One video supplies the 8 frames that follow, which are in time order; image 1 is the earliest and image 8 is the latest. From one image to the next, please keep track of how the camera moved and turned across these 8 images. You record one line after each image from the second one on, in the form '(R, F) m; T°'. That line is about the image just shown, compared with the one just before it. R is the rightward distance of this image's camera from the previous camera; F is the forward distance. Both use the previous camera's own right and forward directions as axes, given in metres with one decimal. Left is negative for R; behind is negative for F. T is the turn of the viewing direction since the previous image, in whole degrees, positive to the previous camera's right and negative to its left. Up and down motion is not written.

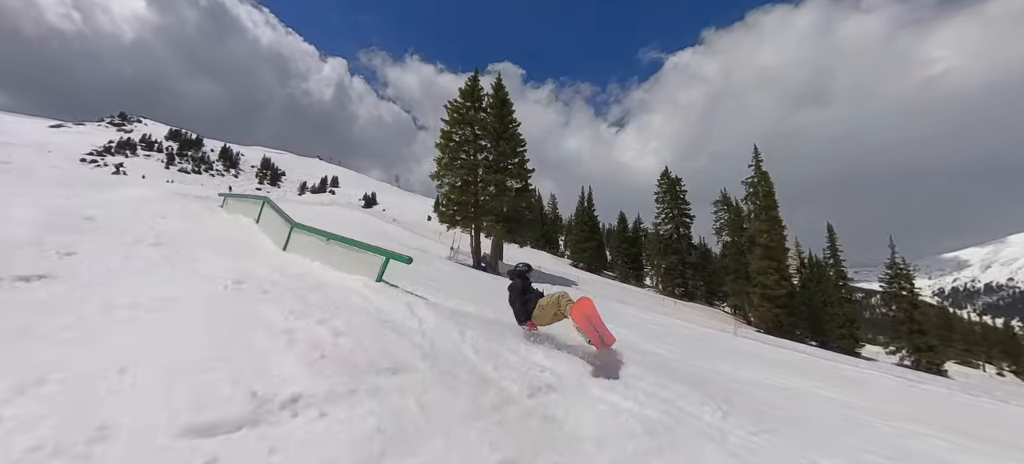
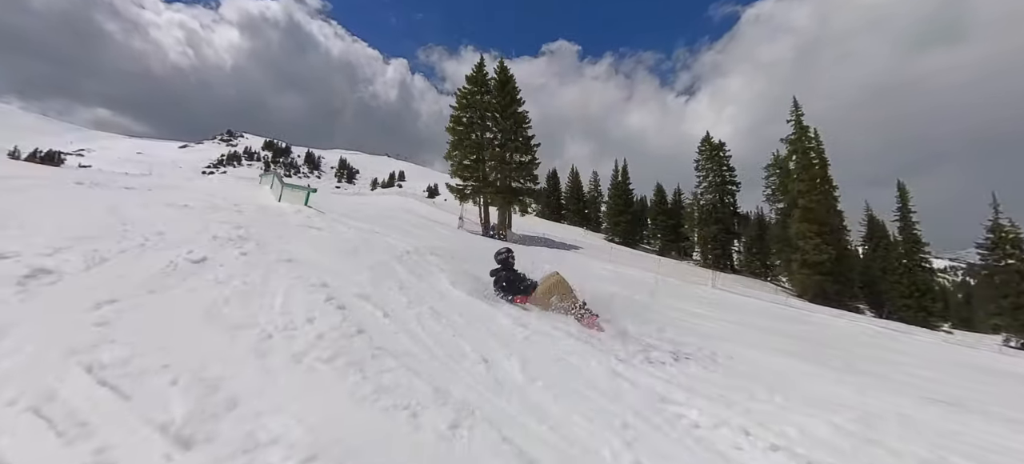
(+5.8, -3.6) m; -10°
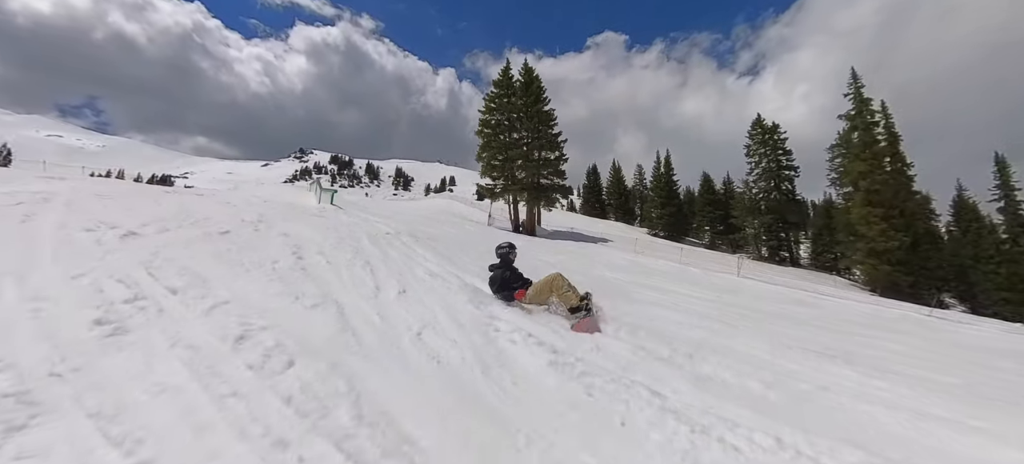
(+2.5, -1.6) m; -8°
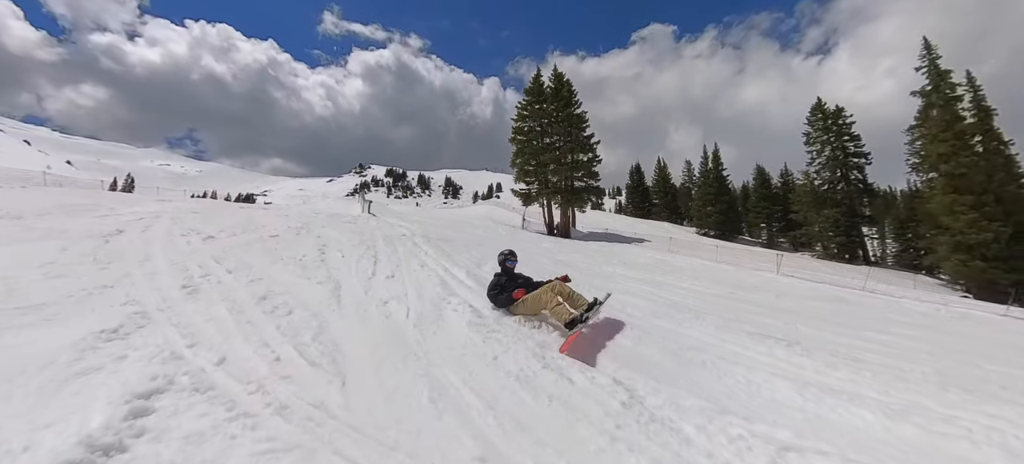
(+1.7, -1.3) m; -8°
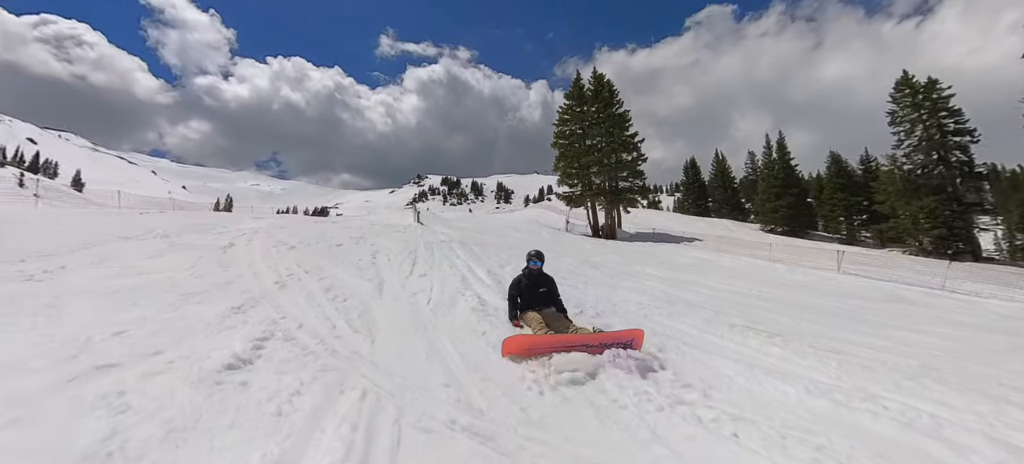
(+1.1, -1.4) m; -8°
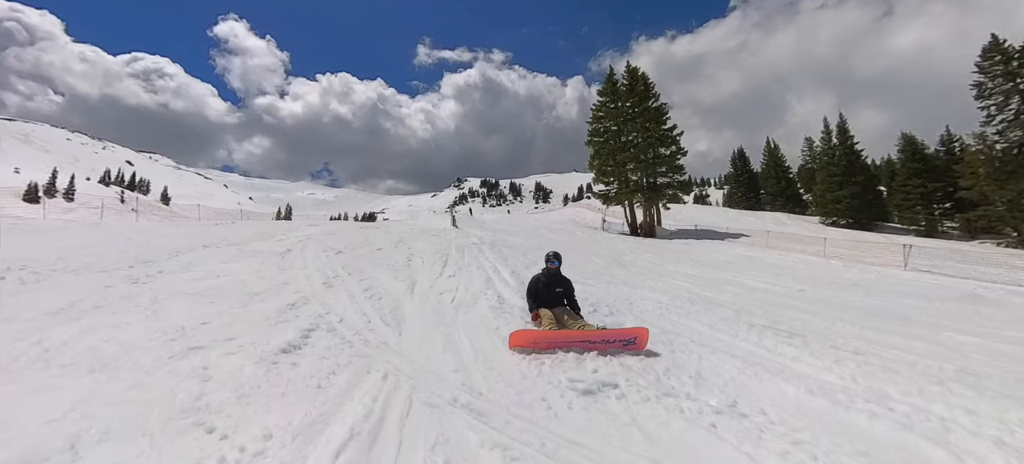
(+0.6, -0.6) m; -6°
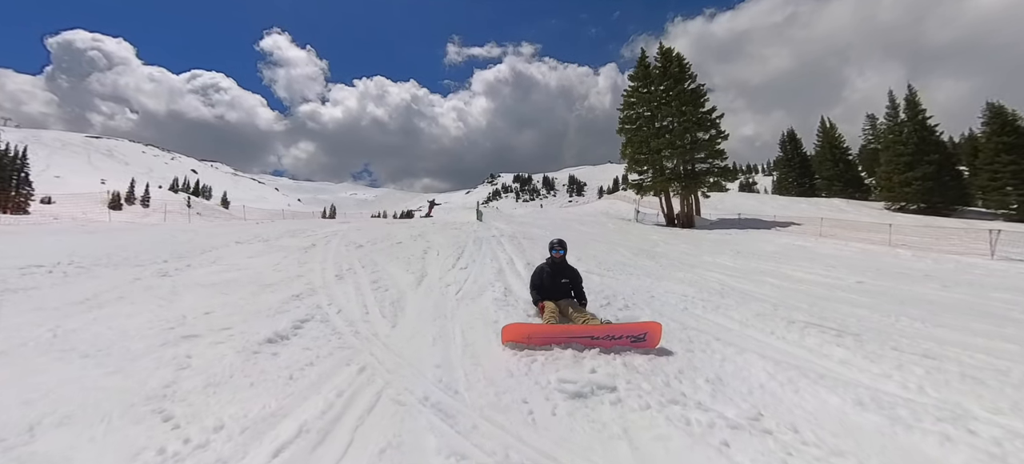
(+0.6, +0.5) m; -6°
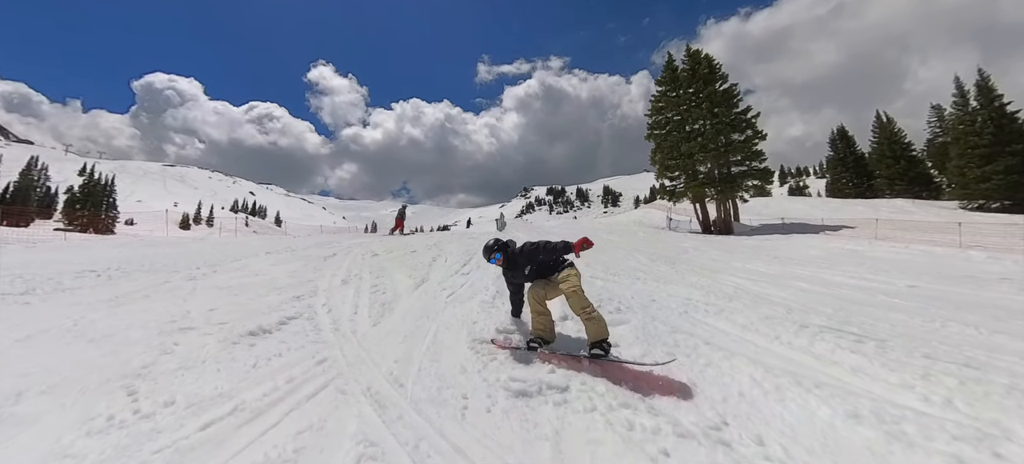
(+0.9, +0.3) m; -6°
